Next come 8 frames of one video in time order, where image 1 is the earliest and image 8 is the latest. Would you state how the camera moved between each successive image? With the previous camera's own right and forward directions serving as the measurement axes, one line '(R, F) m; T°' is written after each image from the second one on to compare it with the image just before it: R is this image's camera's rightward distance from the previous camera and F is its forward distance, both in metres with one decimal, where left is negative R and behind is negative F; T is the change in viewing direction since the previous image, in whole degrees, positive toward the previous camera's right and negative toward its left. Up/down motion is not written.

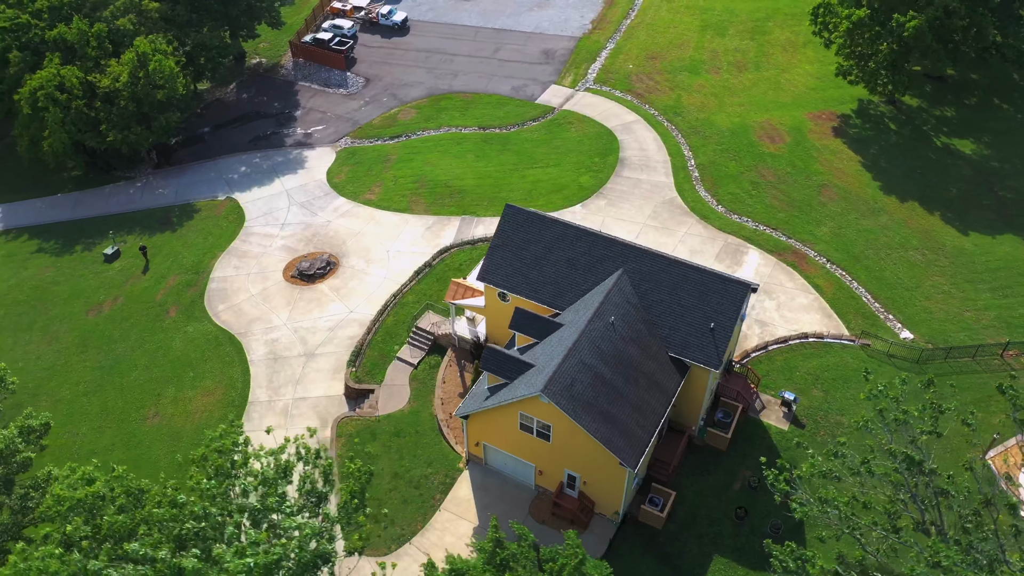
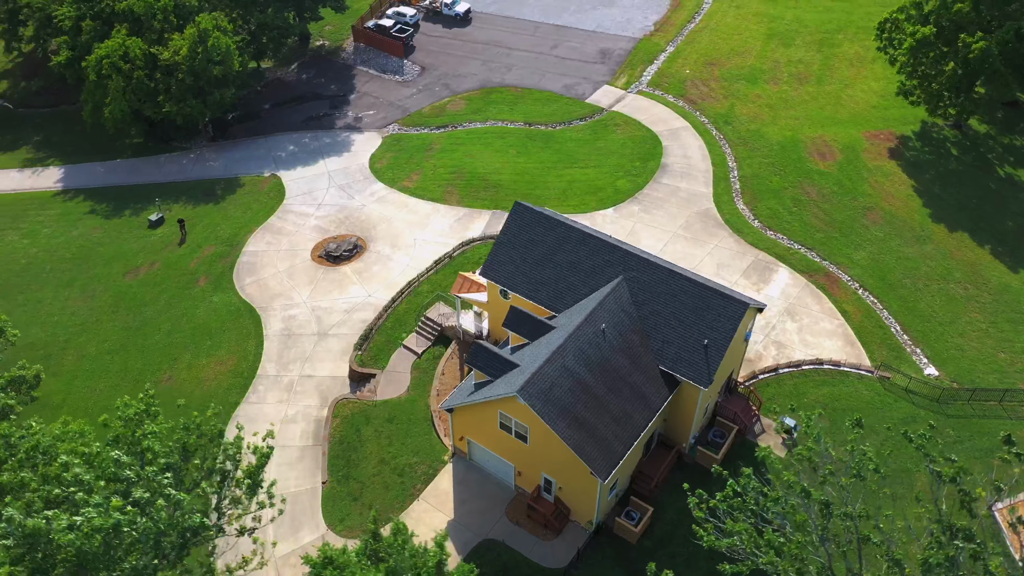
(+2.5, +0.2) m; -5°
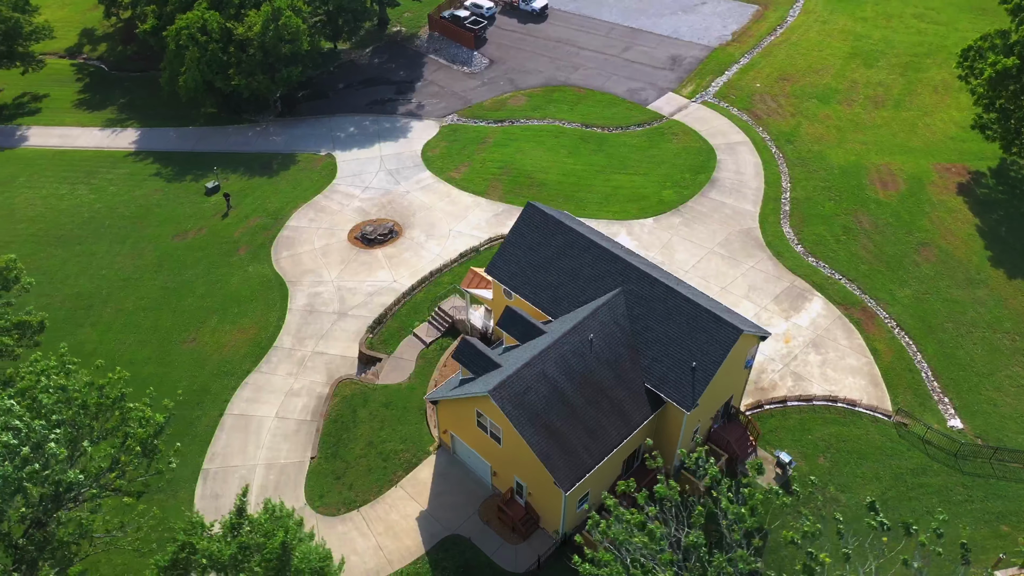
(+3.0, +0.3) m; -6°
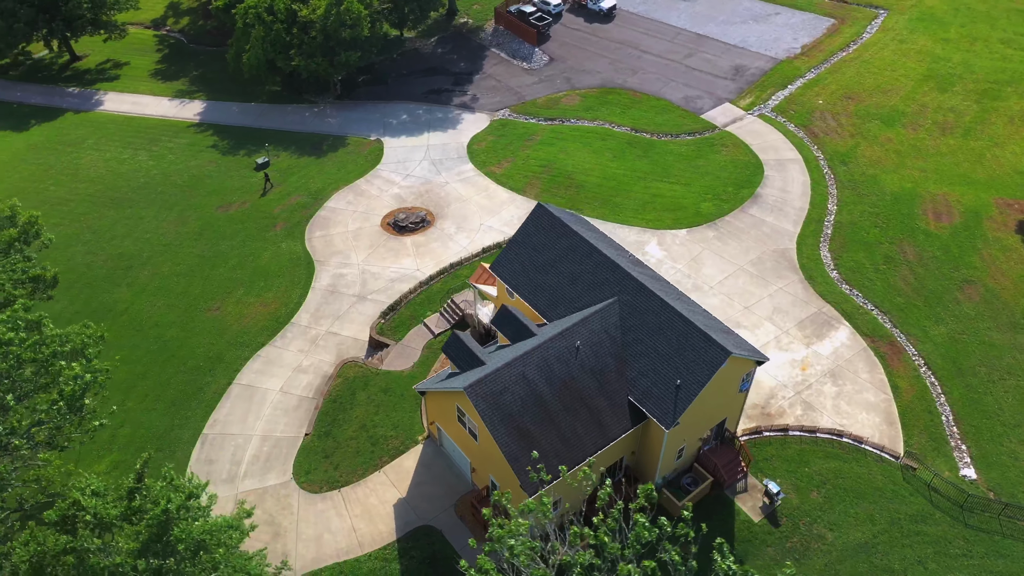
(+2.6, +0.2) m; -5°
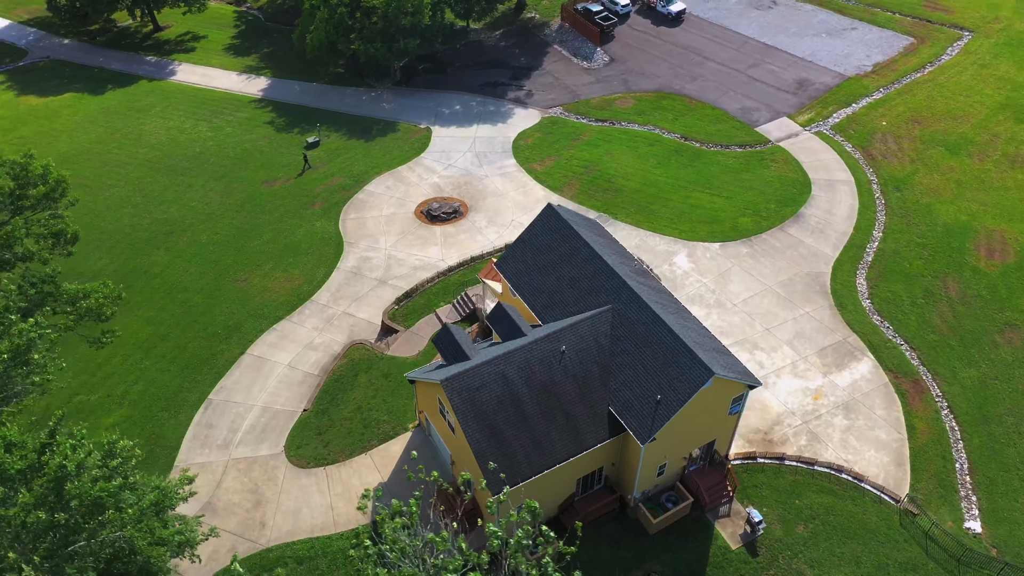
(+2.6, +0.2) m; -5°
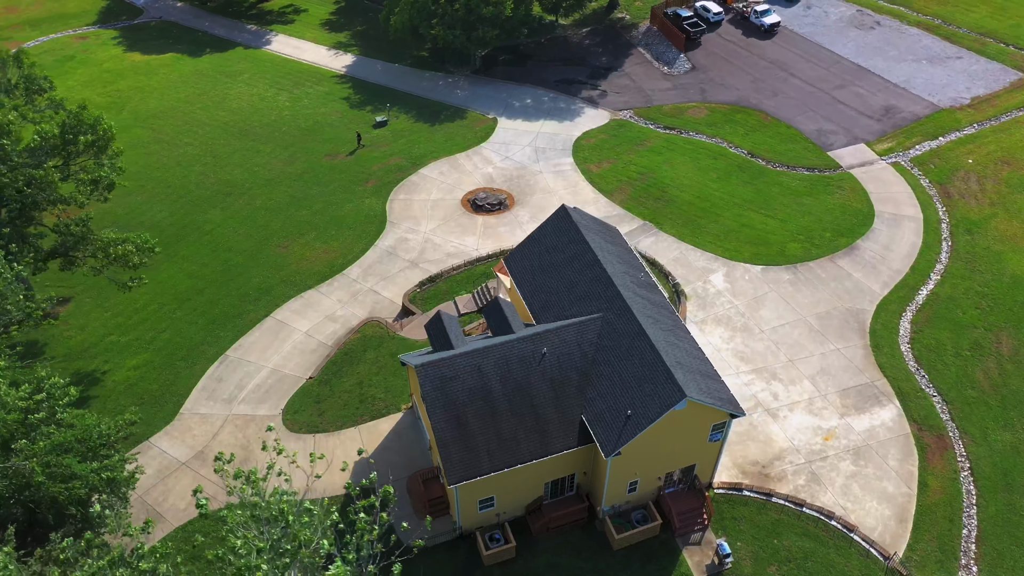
(+3.4, +0.2) m; -7°
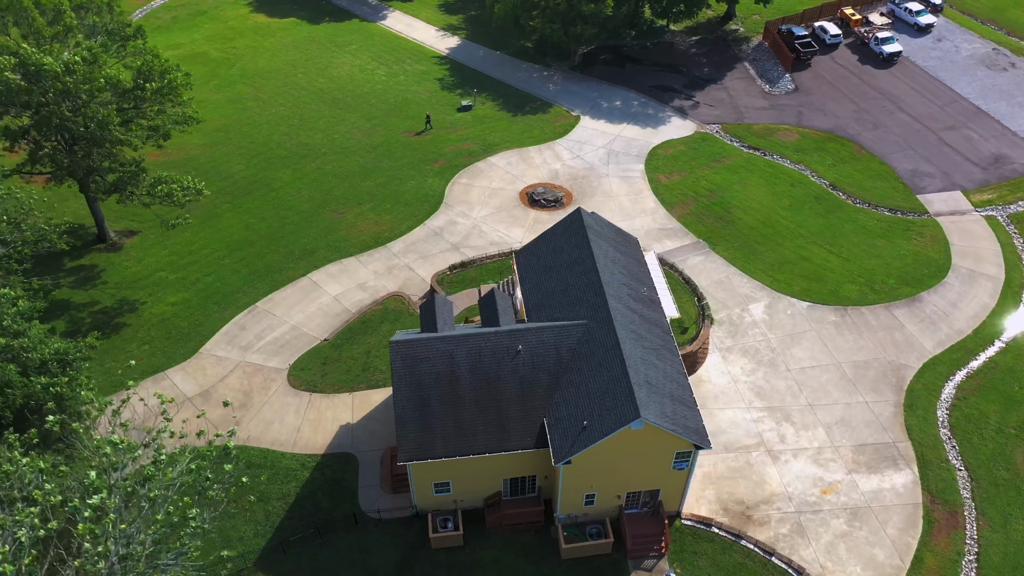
(+4.2, +0.3) m; -9°
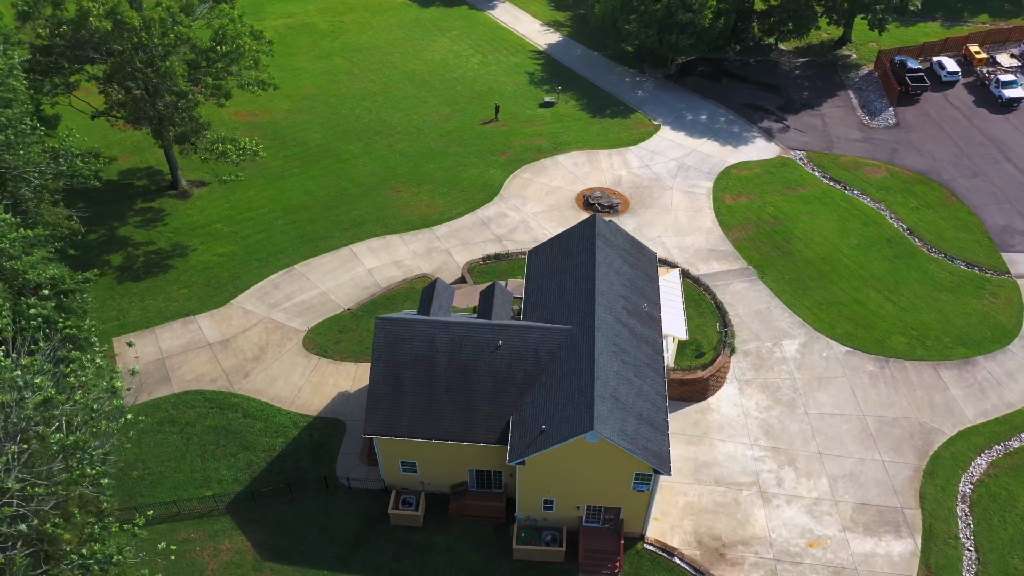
(+3.8, +0.2) m; -8°
